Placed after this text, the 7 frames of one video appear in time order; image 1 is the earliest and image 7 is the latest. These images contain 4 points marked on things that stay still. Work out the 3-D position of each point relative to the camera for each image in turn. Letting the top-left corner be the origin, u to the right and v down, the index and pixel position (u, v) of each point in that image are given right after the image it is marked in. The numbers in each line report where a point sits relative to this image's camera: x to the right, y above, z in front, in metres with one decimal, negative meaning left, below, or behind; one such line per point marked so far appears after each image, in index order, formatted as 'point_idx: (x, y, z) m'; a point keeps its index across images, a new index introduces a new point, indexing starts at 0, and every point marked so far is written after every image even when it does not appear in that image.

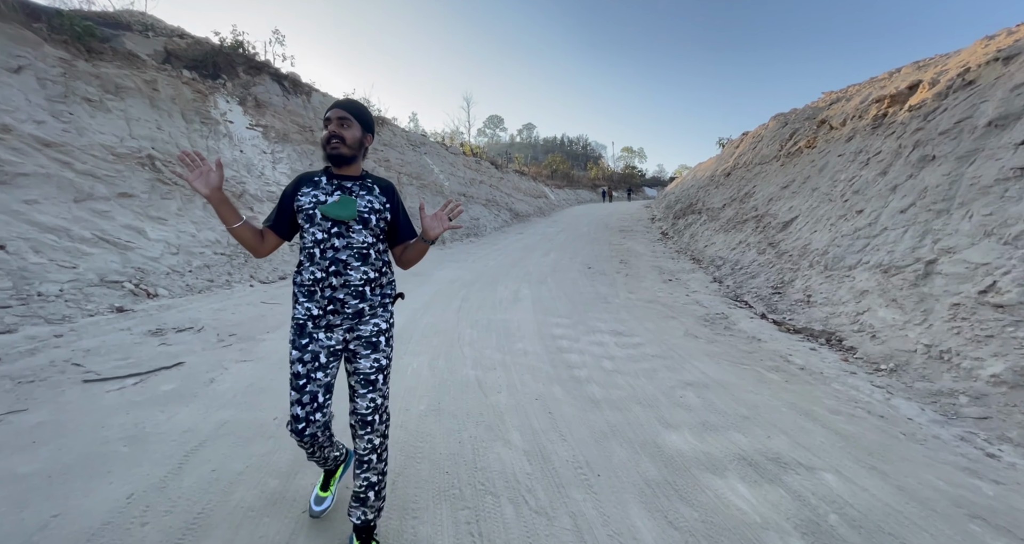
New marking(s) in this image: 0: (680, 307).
0: (+2.3, -0.5, +5.7) m
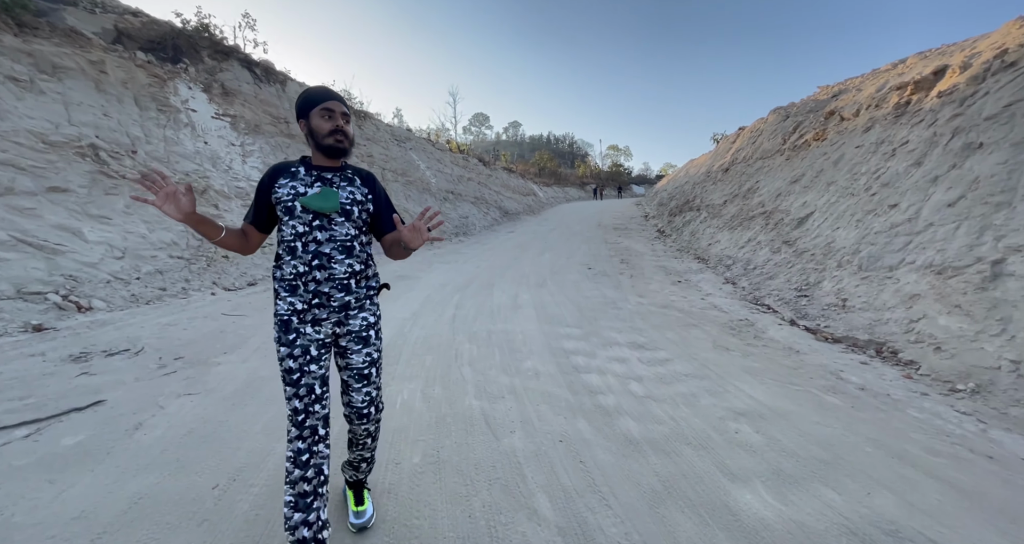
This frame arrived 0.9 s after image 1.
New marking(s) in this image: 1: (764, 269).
0: (+2.3, -0.5, +5.1) m
1: (+4.0, +0.1, +6.5) m
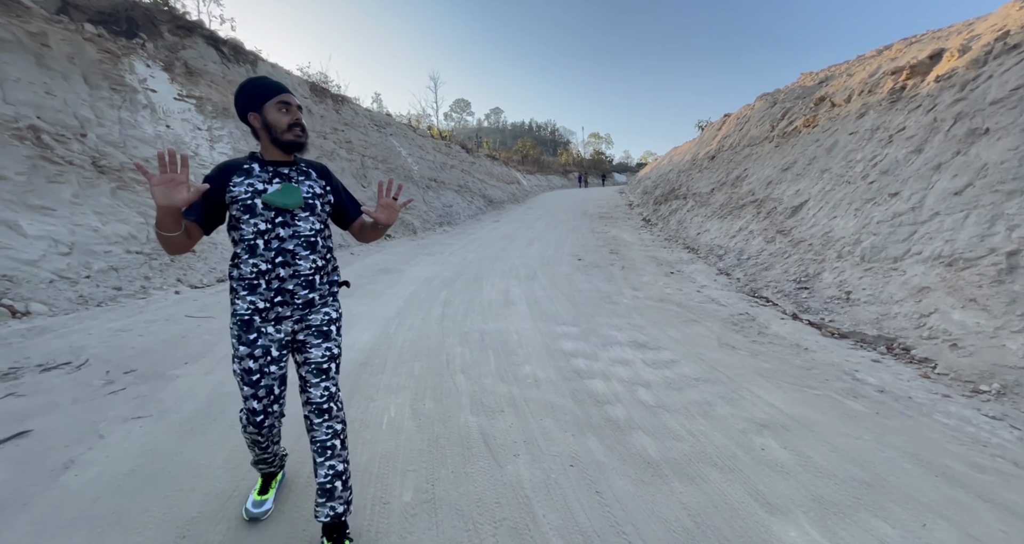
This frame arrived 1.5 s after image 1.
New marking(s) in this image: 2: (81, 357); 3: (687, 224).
0: (+2.2, -0.4, +4.9) m
1: (+3.9, +0.2, +6.4) m
2: (-3.0, -0.6, +2.8) m
3: (+4.6, +1.2, +10.7) m
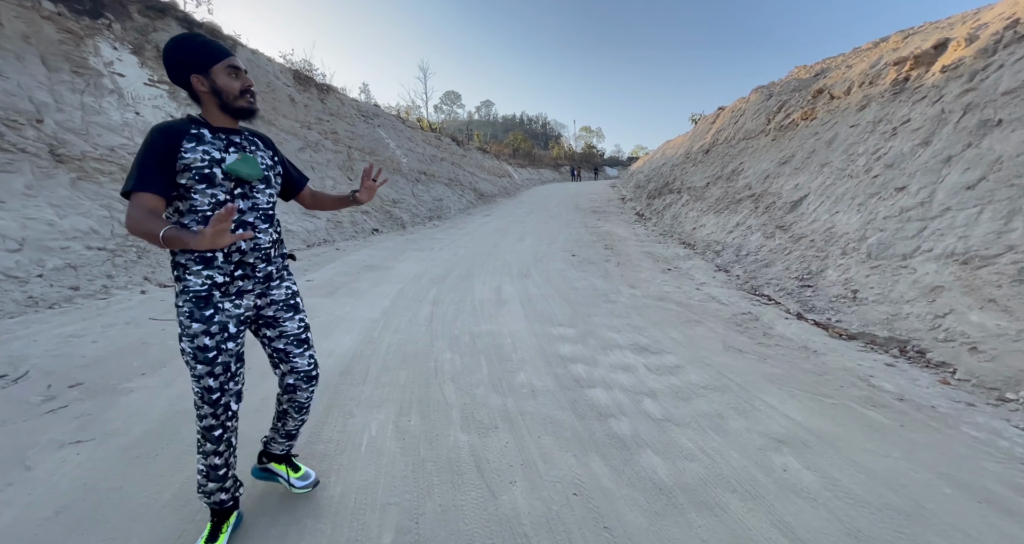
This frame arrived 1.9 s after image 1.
0: (+2.1, -0.4, +4.7) m
1: (+3.7, +0.3, +6.2) m
2: (-3.0, -0.6, +2.5) m
3: (+4.4, +1.4, +10.6) m
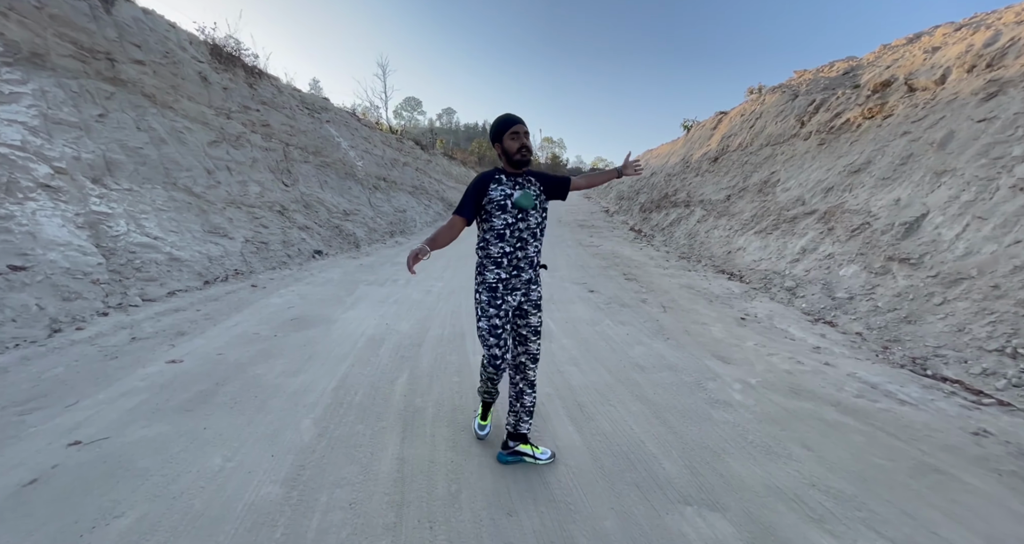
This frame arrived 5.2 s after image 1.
0: (+2.4, -0.9, +2.6) m
1: (+3.9, -0.3, +4.3) m
2: (-2.6, -1.1, 0.0) m
3: (+4.1, +0.7, +8.7) m
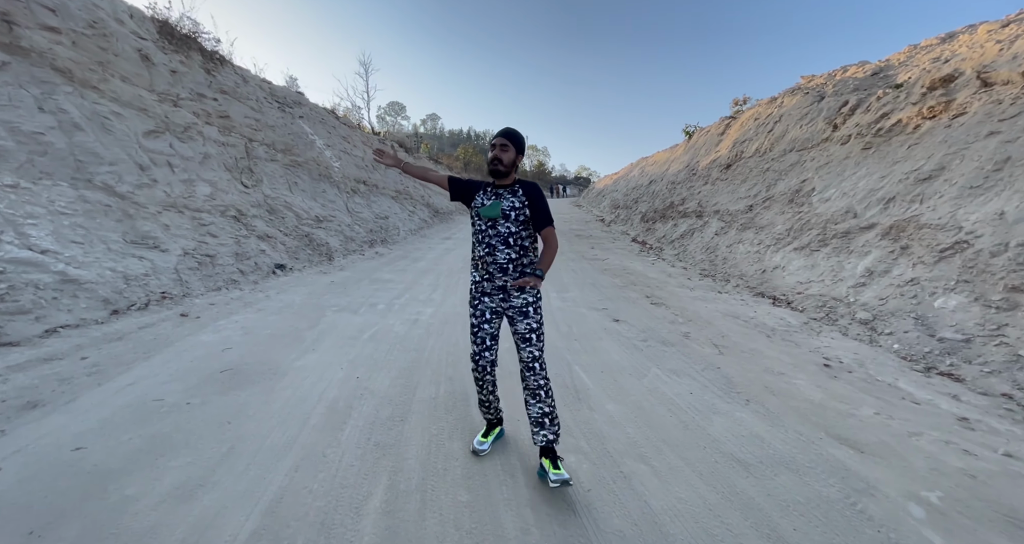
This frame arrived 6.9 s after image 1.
0: (+2.6, -1.2, +1.5) m
1: (+4.0, -0.6, +3.2) m
2: (-2.2, -1.3, -1.4) m
3: (+4.1, +0.3, +7.6) m
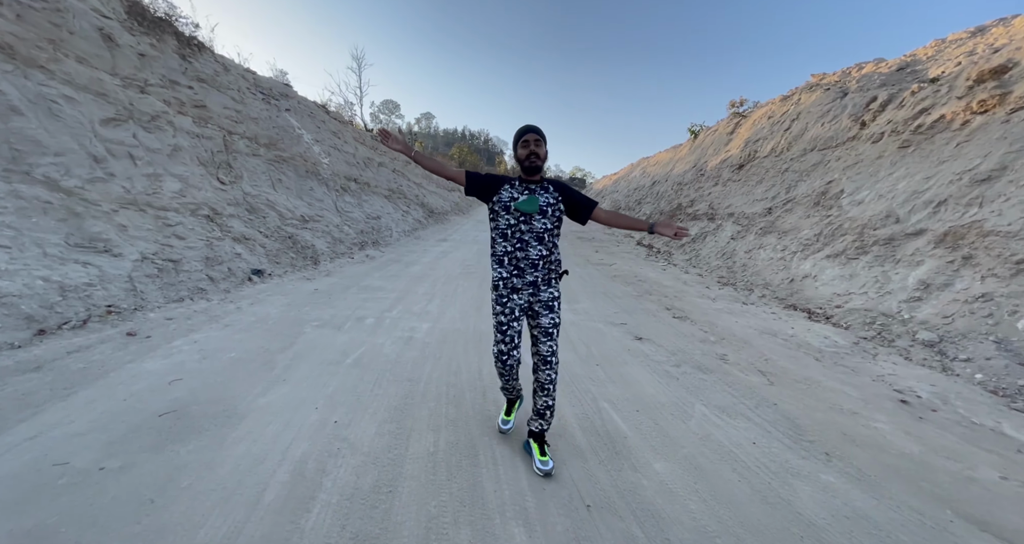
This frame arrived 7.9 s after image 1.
0: (+2.8, -1.3, +0.9) m
1: (+4.1, -0.7, +2.6) m
2: (-2.0, -1.4, -2.1) m
3: (+4.2, +0.2, +7.0) m
